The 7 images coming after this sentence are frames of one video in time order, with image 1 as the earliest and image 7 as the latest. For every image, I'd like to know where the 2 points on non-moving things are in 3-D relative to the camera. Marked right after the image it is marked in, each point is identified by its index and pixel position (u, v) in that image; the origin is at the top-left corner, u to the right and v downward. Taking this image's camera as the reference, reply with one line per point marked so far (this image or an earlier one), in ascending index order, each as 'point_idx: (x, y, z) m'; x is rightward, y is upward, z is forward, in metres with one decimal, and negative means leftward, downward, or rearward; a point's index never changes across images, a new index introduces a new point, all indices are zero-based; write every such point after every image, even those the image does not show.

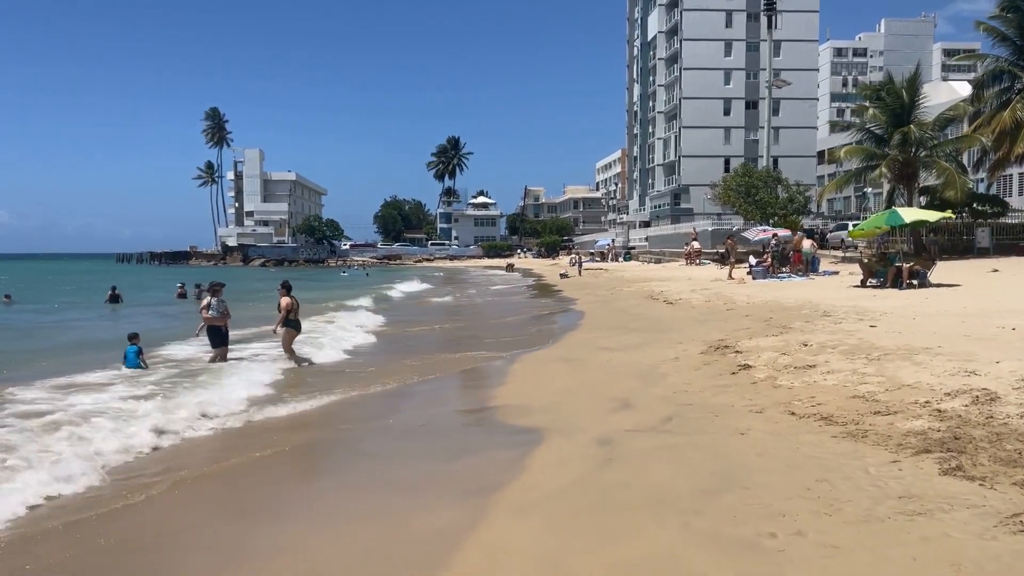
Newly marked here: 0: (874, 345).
0: (+3.9, -0.6, +8.3) m
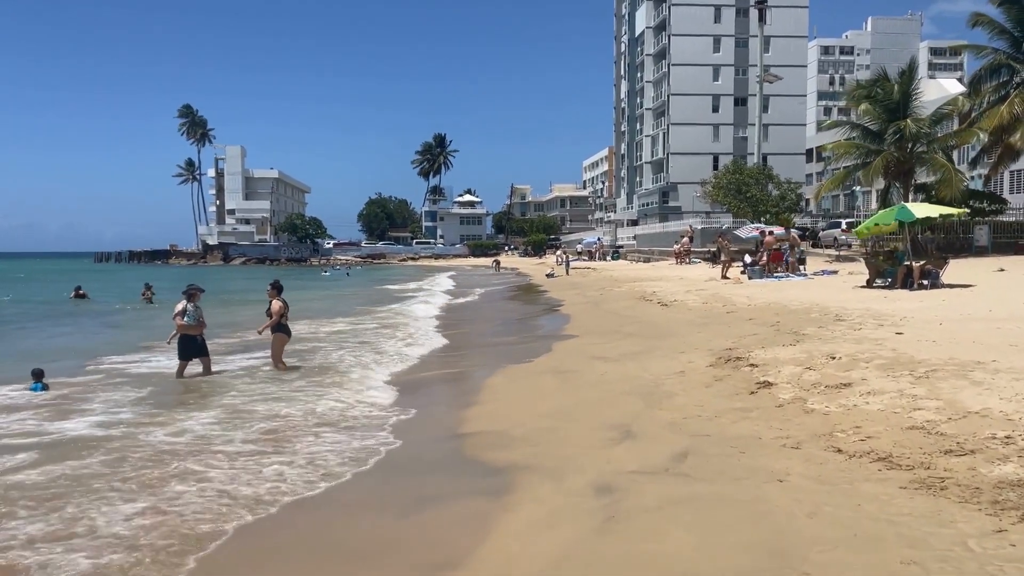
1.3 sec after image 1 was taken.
0: (+3.7, -0.7, +7.1) m
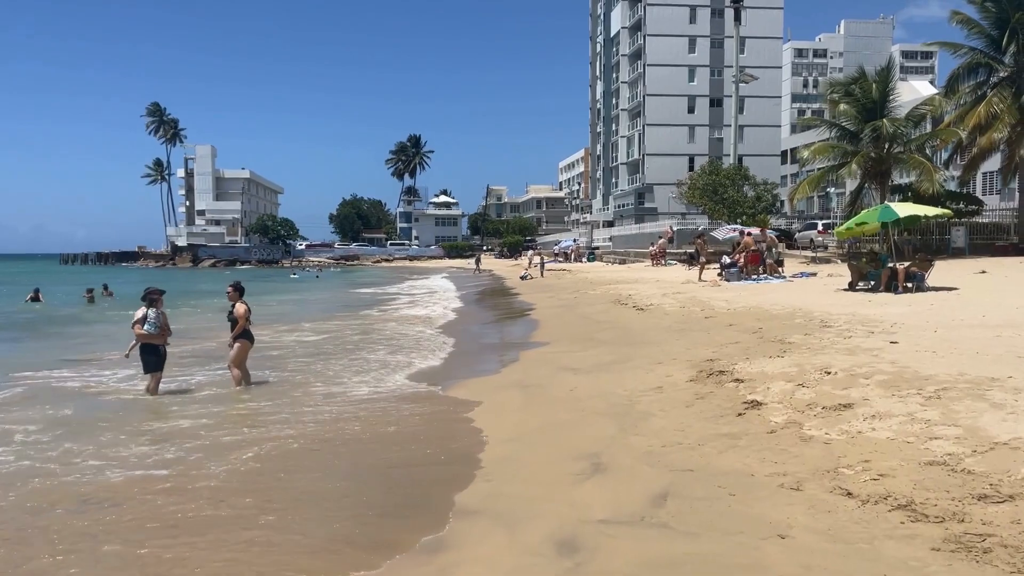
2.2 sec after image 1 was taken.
0: (+3.4, -0.7, +6.3) m
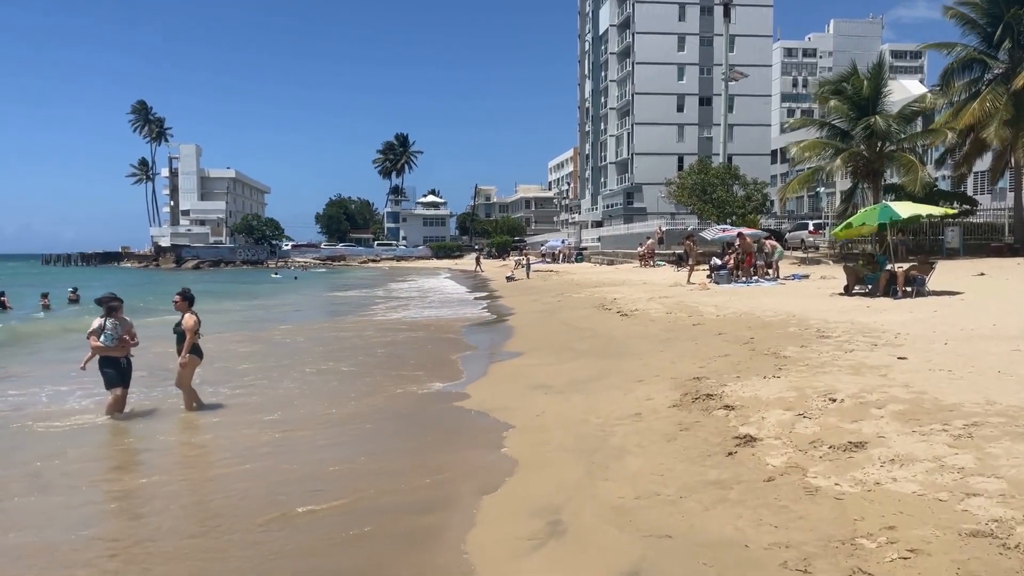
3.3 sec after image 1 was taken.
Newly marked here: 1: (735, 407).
0: (+3.0, -0.8, +5.4) m
1: (+1.8, -0.9, +6.1) m
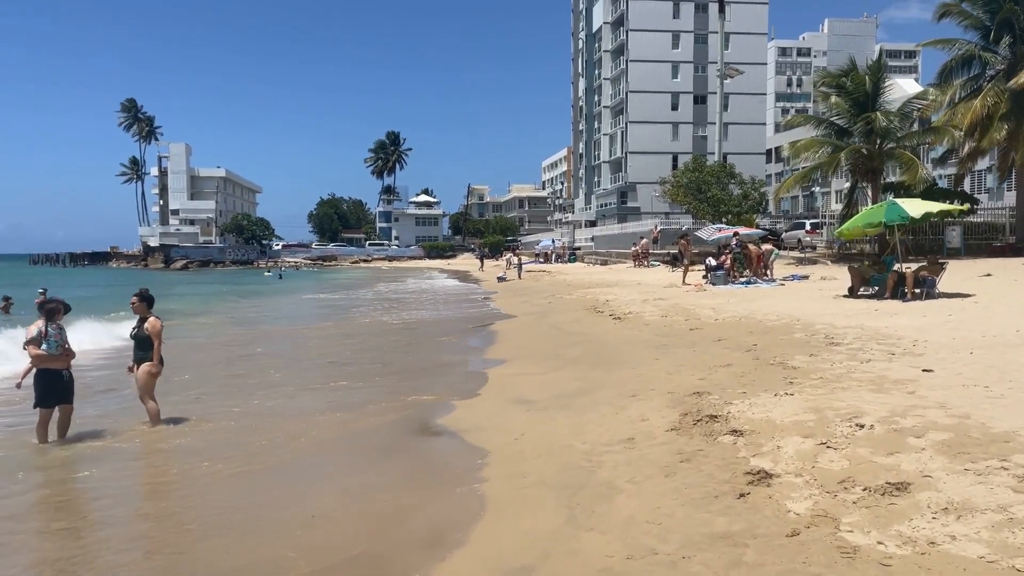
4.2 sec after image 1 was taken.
0: (+2.8, -0.8, +4.5) m
1: (+1.6, -1.0, +5.2) m
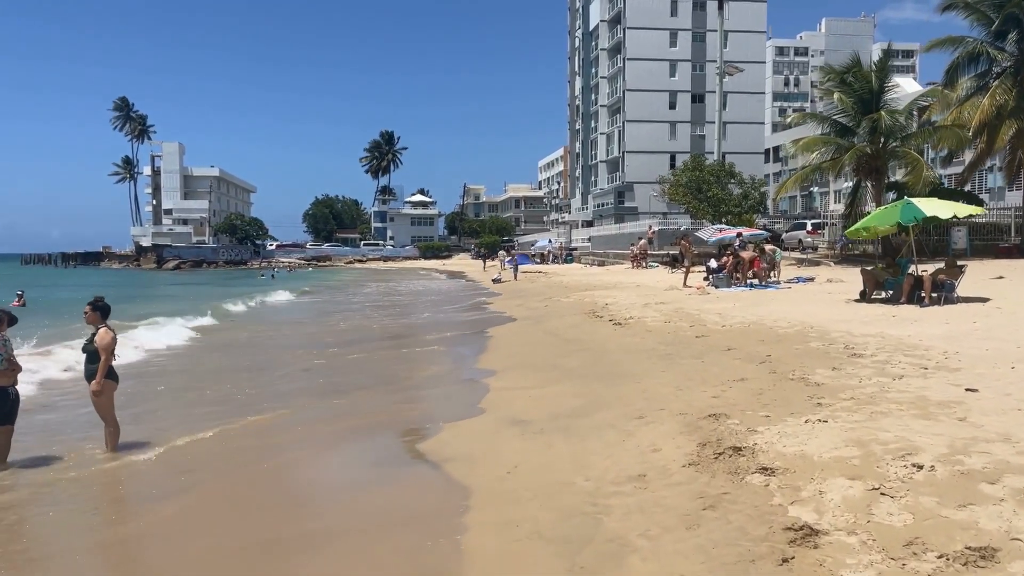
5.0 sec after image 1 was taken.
0: (+2.8, -0.9, +3.7) m
1: (+1.5, -1.1, +4.4) m
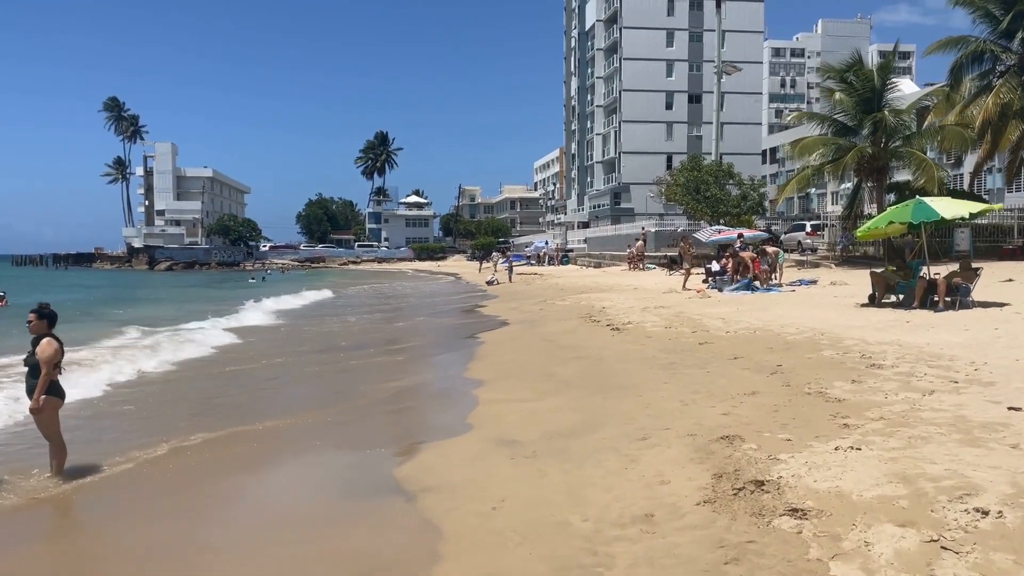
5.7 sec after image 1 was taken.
0: (+2.7, -1.0, +3.1) m
1: (+1.4, -1.1, +3.8) m
